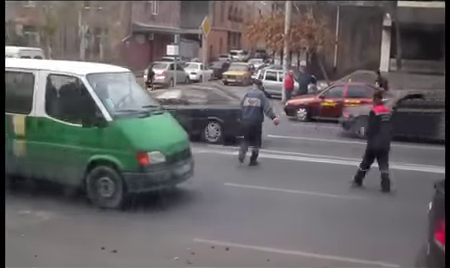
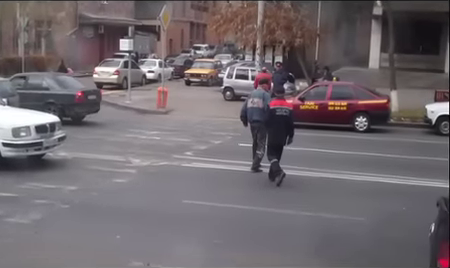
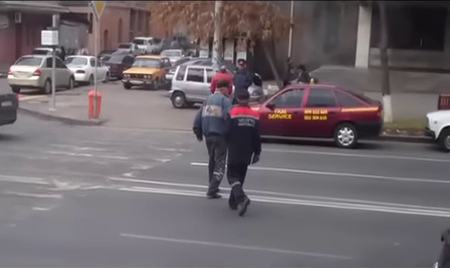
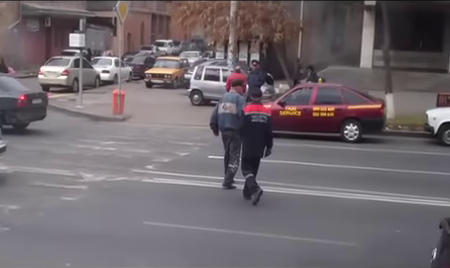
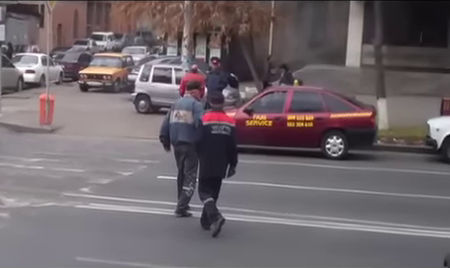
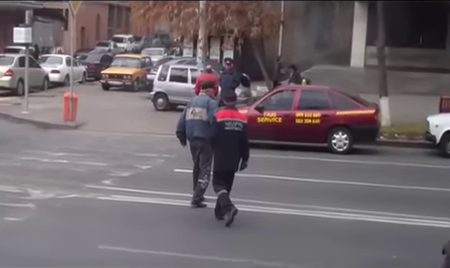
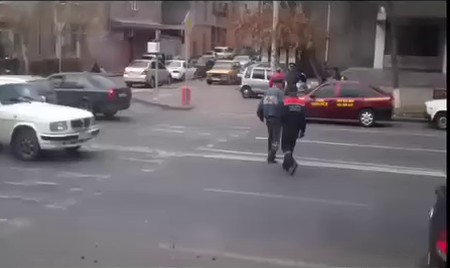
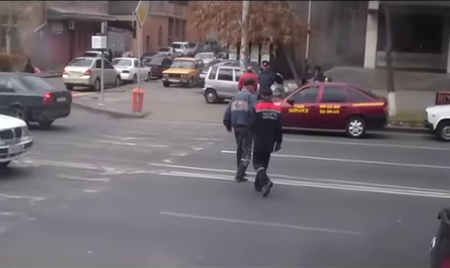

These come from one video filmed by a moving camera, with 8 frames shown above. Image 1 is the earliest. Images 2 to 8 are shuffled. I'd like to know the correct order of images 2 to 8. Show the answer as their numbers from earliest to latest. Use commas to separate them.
7, 2, 8, 4, 3, 6, 5
